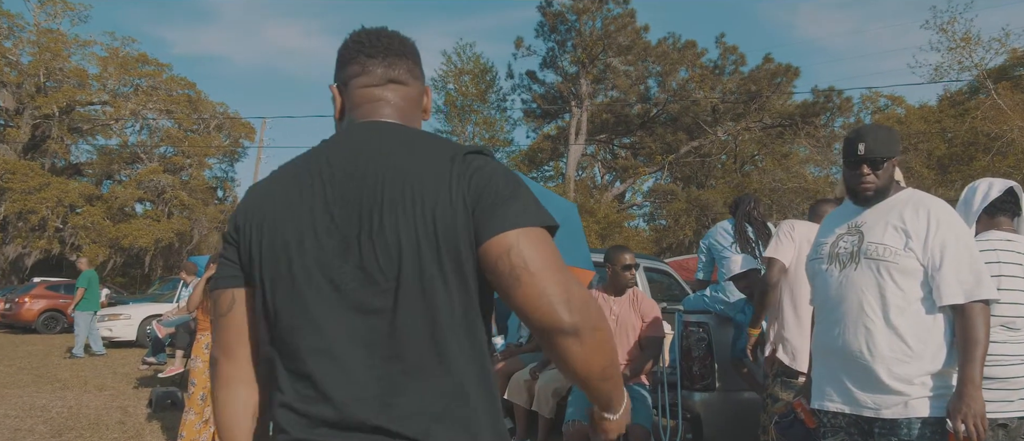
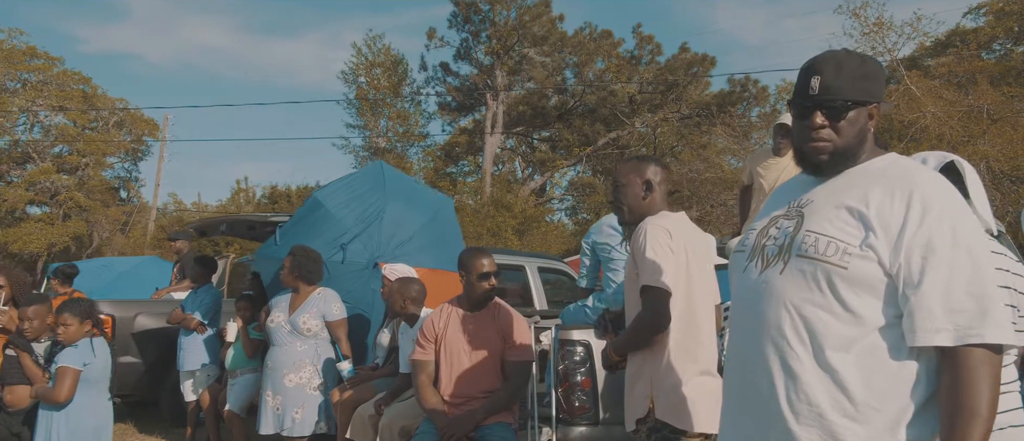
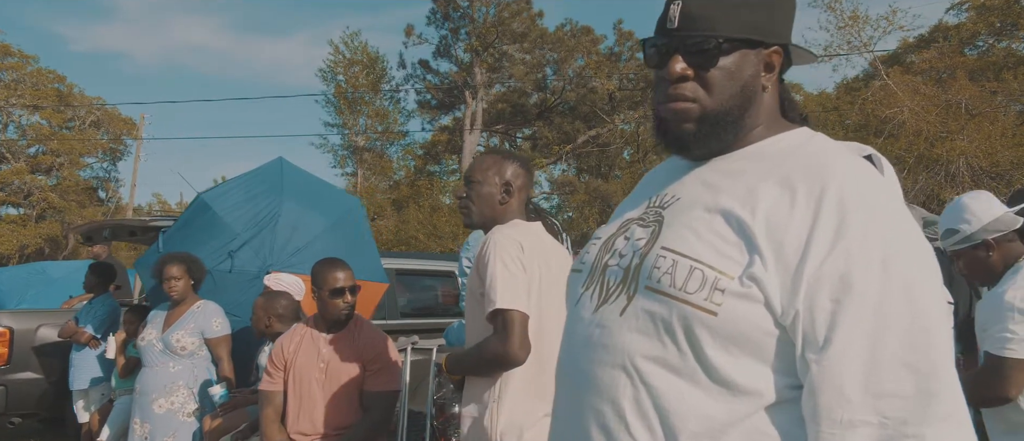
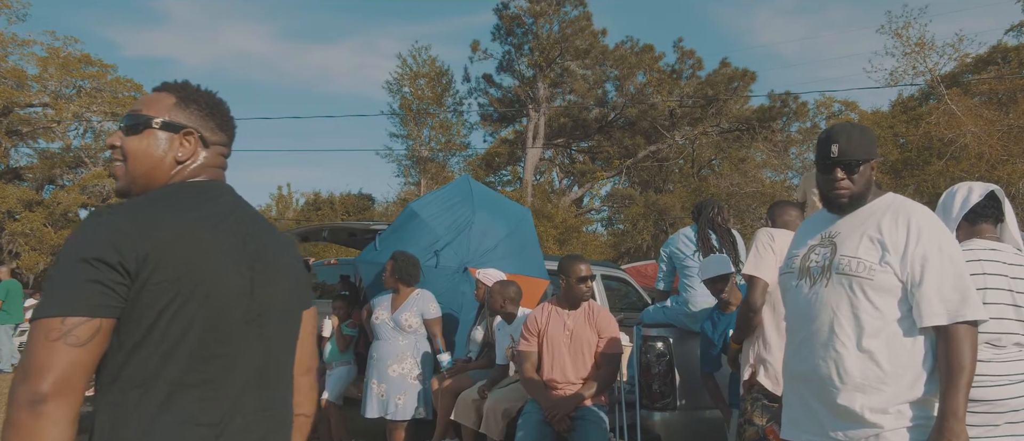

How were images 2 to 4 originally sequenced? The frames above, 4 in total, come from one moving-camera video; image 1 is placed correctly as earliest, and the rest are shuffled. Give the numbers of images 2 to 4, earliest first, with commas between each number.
4, 2, 3
